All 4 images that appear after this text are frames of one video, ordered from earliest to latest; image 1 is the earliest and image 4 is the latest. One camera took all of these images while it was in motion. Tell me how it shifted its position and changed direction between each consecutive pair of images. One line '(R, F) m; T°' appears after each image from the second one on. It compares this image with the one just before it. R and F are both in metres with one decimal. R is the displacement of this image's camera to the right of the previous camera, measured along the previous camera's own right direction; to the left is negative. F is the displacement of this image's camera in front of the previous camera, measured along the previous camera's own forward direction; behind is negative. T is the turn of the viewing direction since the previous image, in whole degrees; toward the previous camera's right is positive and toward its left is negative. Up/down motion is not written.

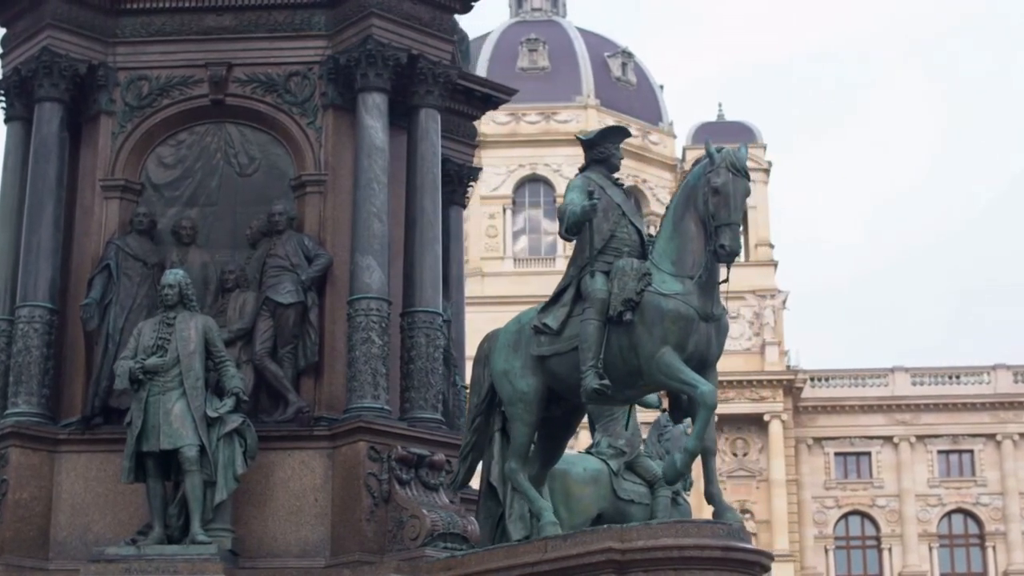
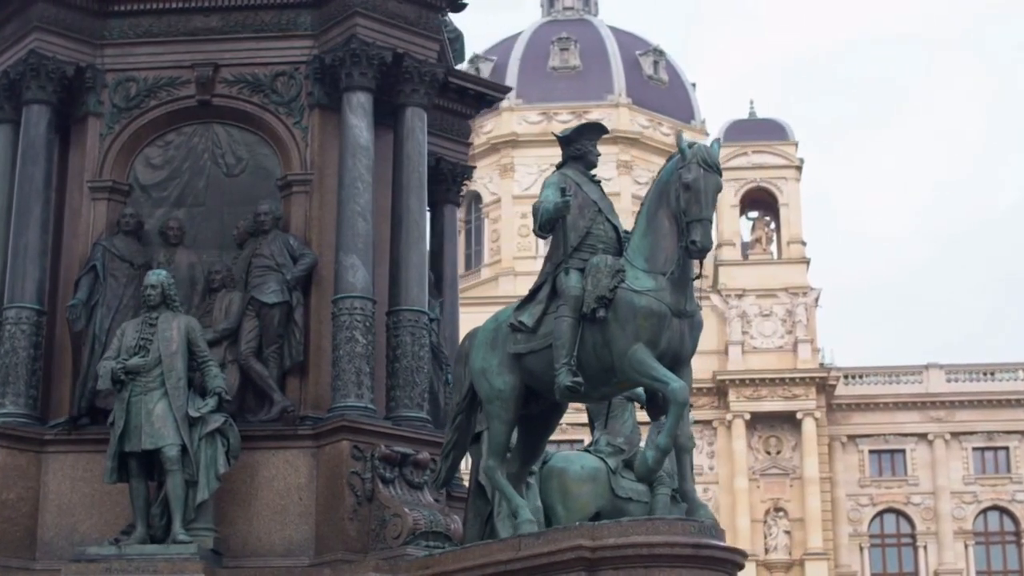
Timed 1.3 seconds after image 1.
(+0.6, 0.0) m; -1°
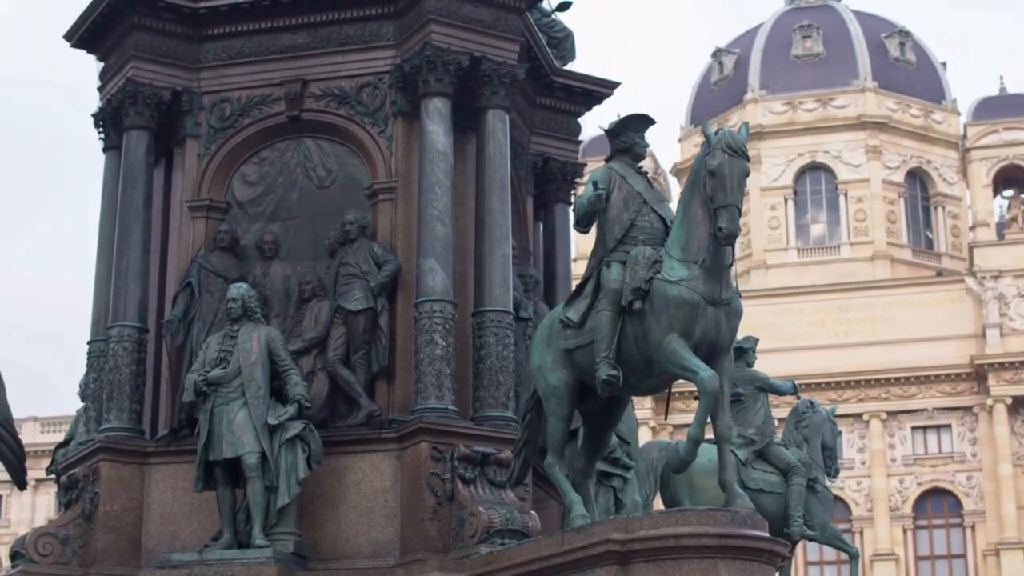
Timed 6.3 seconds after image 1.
(+2.0, +0.1) m; -9°
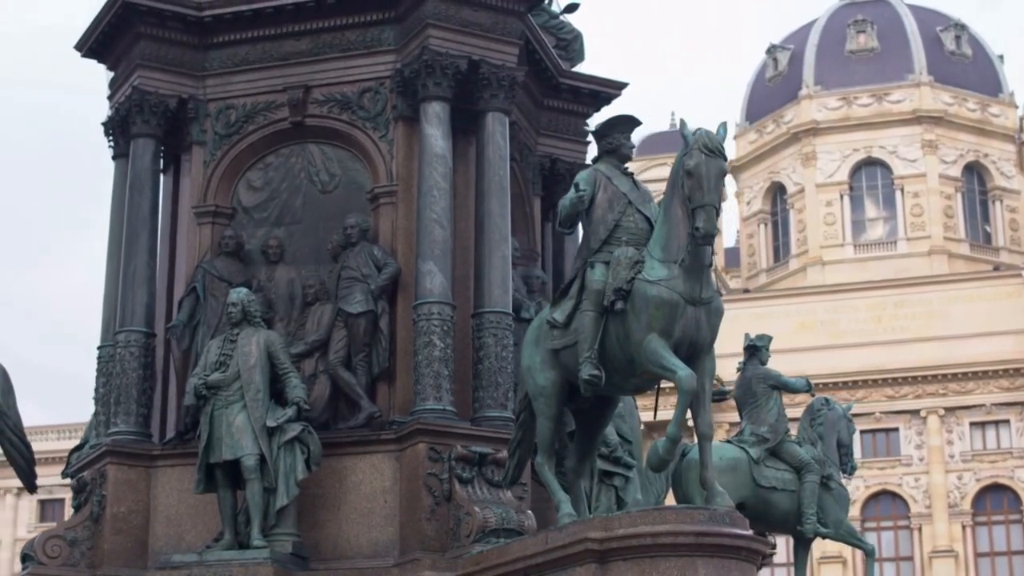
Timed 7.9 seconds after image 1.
(+0.7, -0.1) m; -2°
